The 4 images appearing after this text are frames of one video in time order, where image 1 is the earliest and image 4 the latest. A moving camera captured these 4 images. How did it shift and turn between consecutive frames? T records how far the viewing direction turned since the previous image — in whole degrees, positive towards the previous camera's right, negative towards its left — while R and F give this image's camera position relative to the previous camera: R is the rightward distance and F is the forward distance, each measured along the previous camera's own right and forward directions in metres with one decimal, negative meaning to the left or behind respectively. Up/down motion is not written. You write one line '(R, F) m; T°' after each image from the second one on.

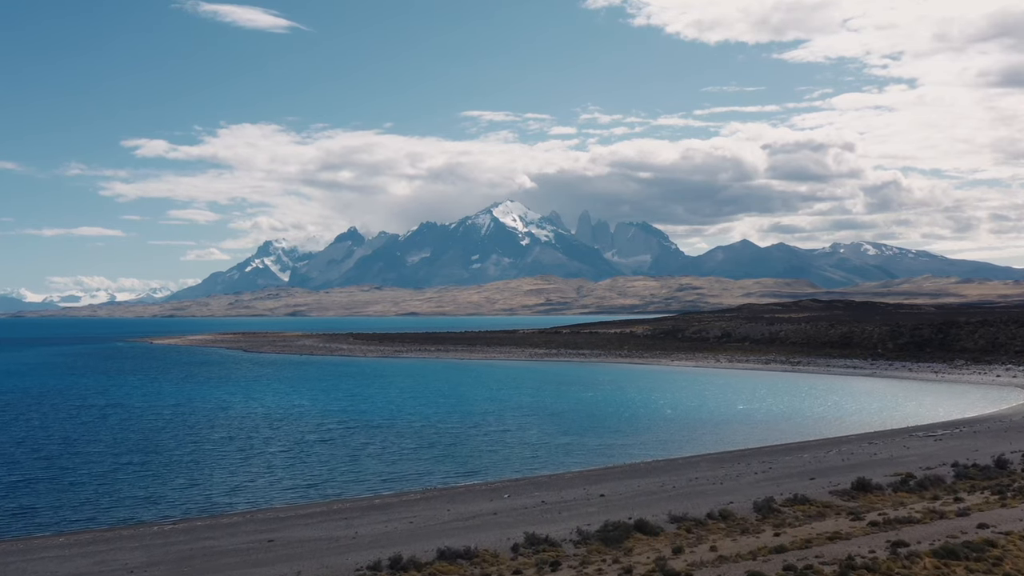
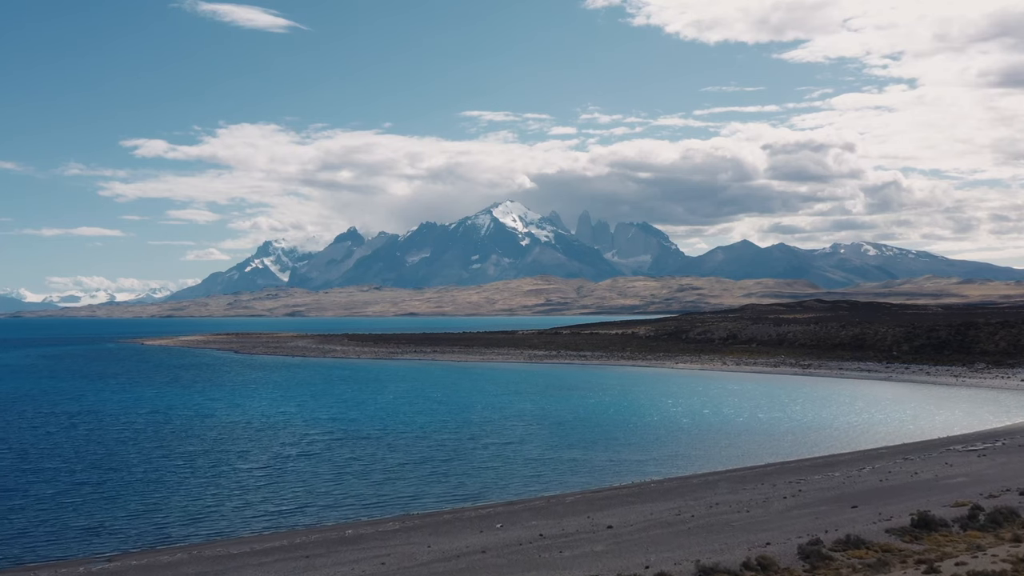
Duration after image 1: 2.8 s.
(+0.2, +3.9) m; 0°
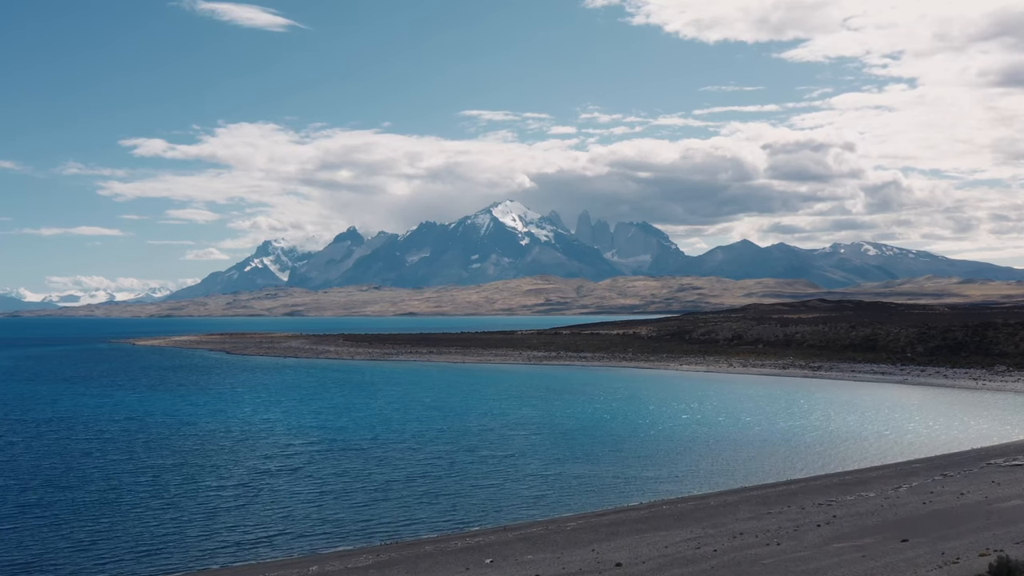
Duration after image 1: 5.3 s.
(+0.2, +3.5) m; 0°
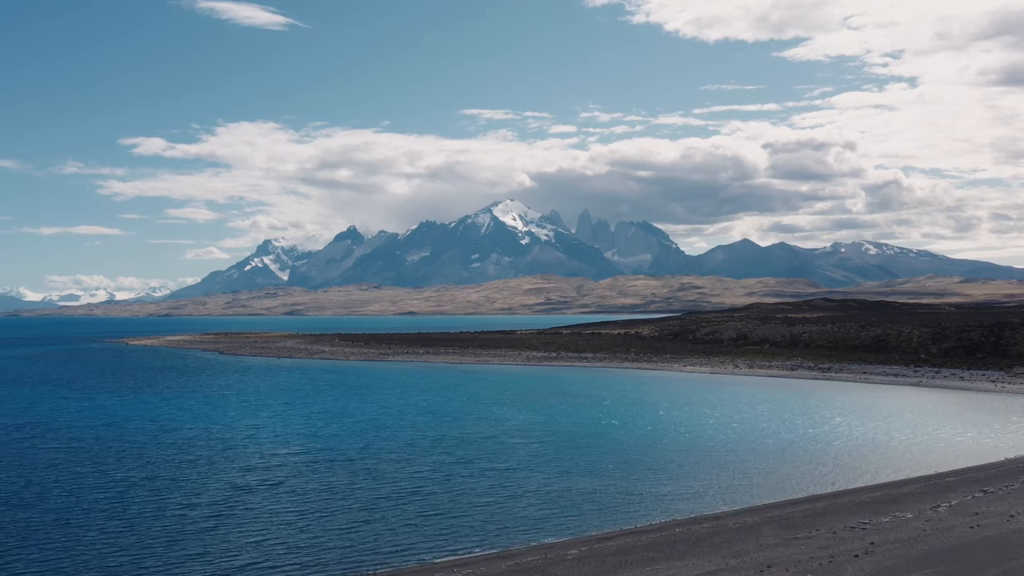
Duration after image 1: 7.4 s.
(+0.1, +3.0) m; 0°
